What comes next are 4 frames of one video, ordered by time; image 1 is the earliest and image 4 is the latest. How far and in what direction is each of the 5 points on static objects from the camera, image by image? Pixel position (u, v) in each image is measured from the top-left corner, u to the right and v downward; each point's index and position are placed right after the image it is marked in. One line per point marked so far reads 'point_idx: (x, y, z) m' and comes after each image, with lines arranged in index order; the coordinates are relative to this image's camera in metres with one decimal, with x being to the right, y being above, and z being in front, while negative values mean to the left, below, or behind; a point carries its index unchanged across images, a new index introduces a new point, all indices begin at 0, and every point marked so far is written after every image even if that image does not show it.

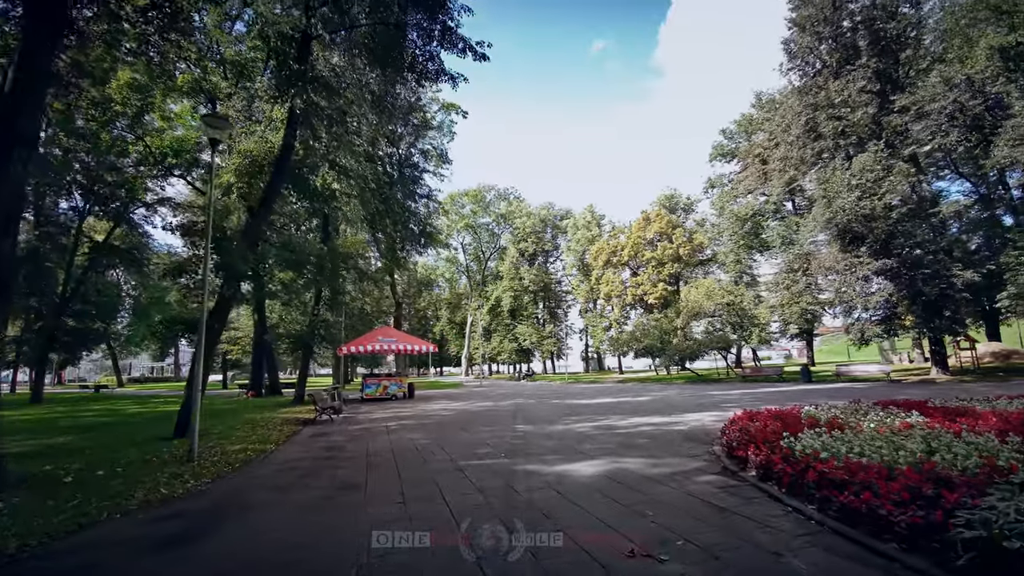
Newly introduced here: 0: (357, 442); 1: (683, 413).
0: (-2.5, -2.5, +8.8) m
1: (+3.6, -2.6, +11.3) m
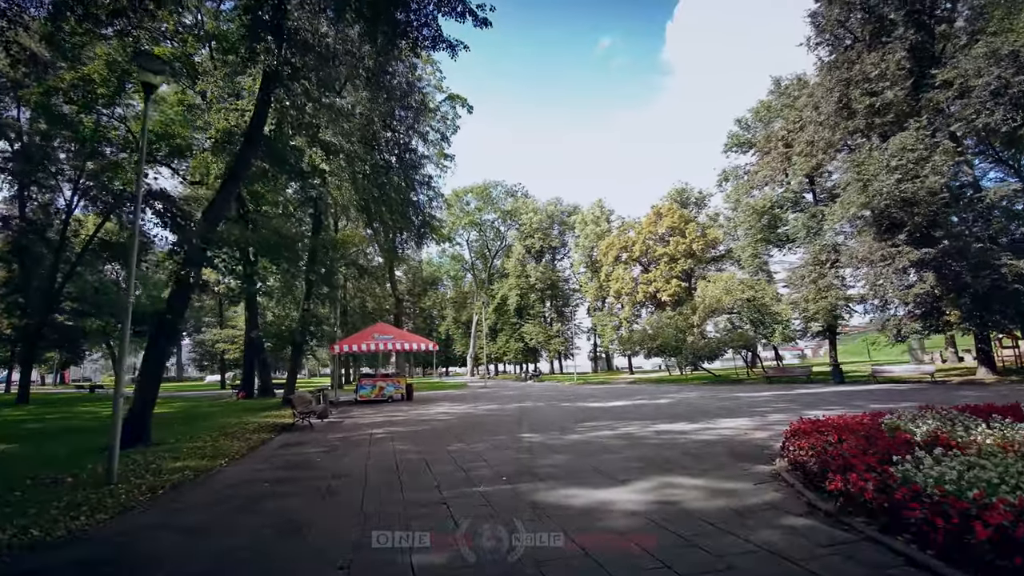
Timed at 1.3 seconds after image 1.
0: (-2.5, -2.3, +7.3) m
1: (+3.7, -2.4, +9.7) m
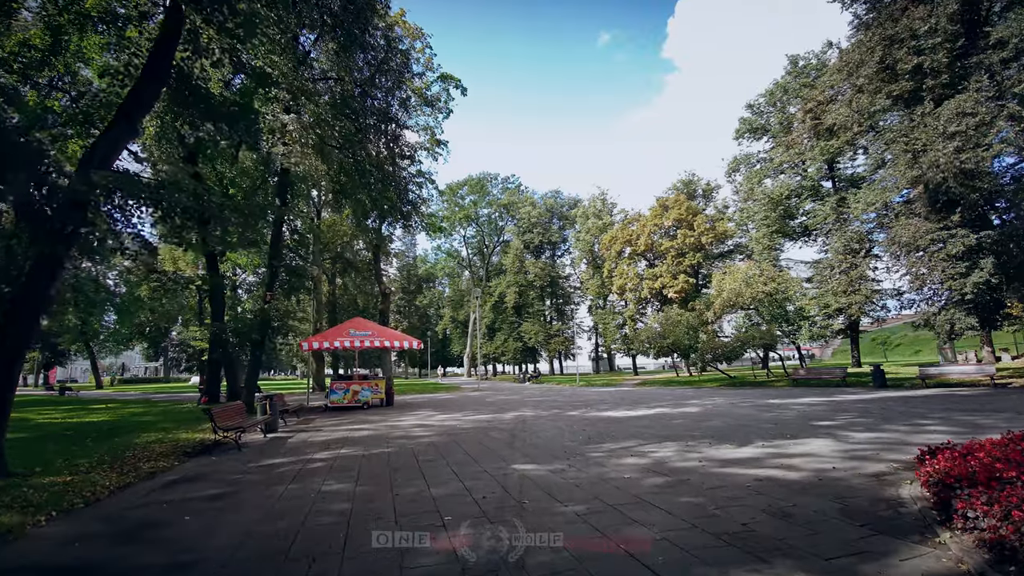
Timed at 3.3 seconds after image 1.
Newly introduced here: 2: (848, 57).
0: (-2.6, -1.9, +4.9) m
1: (+3.5, -2.0, +7.3) m
2: (+11.8, +8.1, +19.2) m
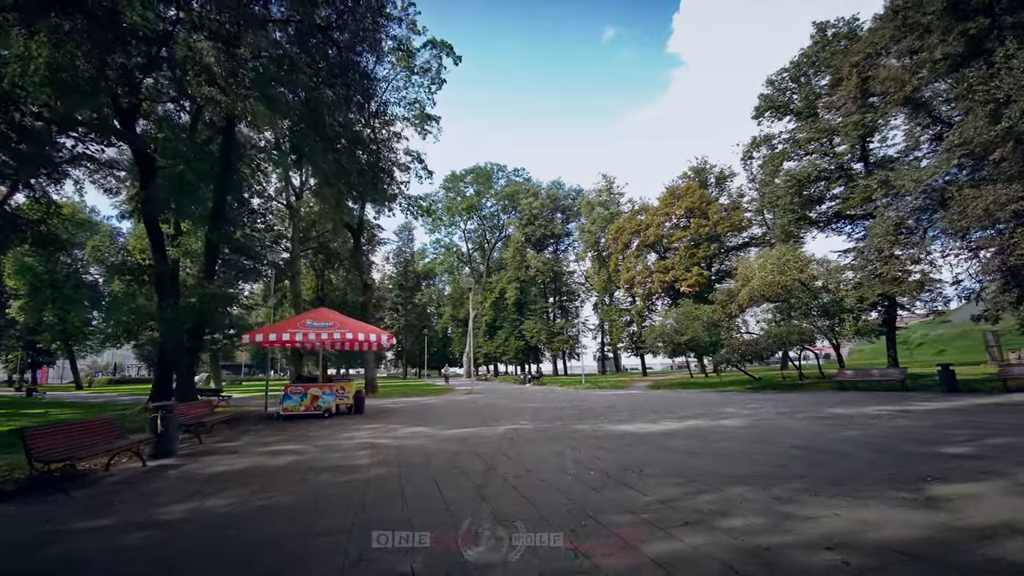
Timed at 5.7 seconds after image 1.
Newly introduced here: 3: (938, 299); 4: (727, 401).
0: (-2.9, -1.5, +2.2) m
1: (+3.3, -1.6, +4.5) m
2: (+11.6, +8.5, +16.3) m
3: (+14.9, -0.4, +19.2) m
4: (+5.6, -2.9, +14.4) m
